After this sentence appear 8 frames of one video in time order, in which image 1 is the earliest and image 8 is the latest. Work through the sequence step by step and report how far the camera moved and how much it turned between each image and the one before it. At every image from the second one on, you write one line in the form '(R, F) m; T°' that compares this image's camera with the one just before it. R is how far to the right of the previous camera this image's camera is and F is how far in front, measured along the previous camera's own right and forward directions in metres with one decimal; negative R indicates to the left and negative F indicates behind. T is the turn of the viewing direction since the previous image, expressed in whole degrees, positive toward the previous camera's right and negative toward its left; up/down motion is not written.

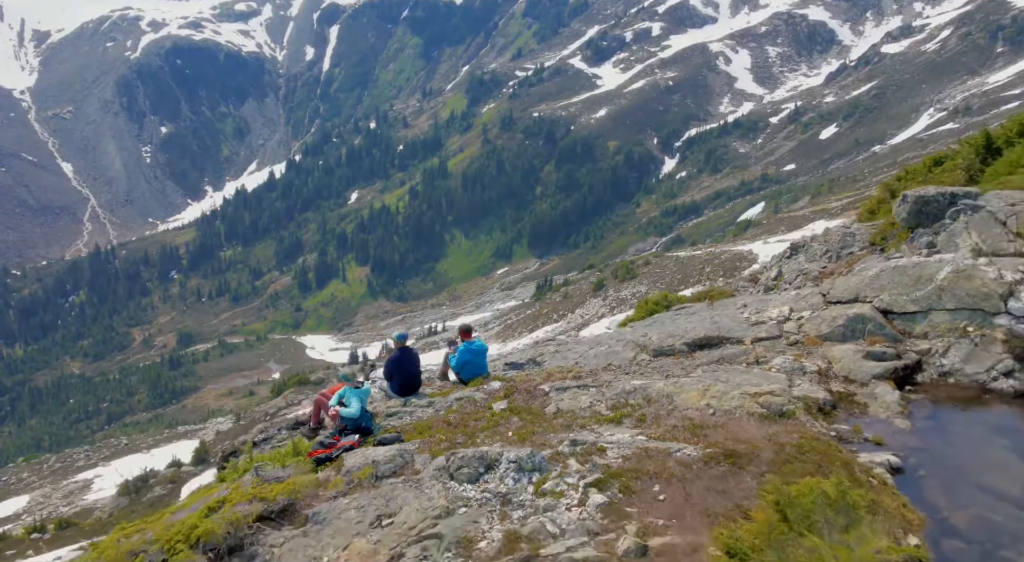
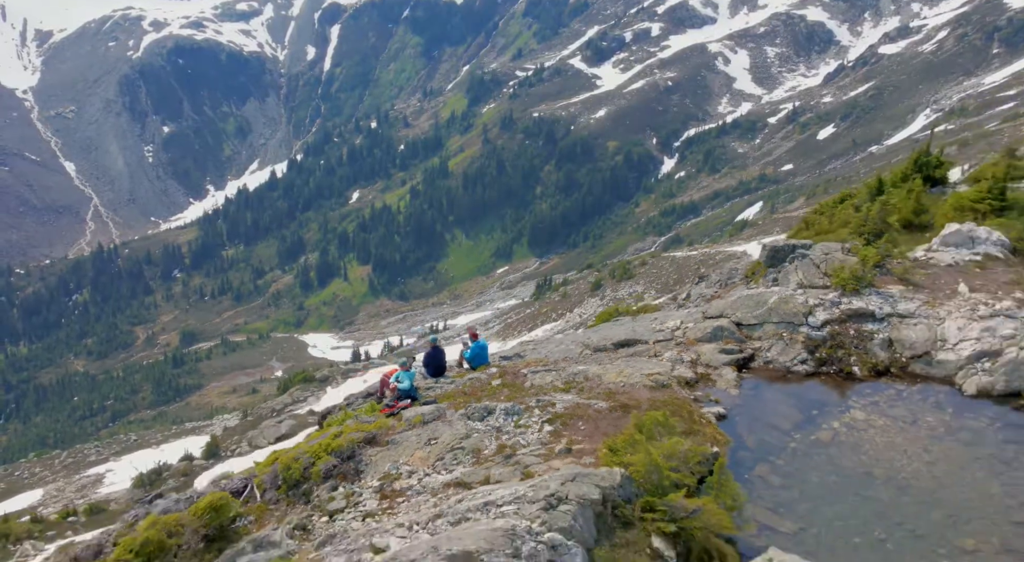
(+0.1, -3.0) m; 0°
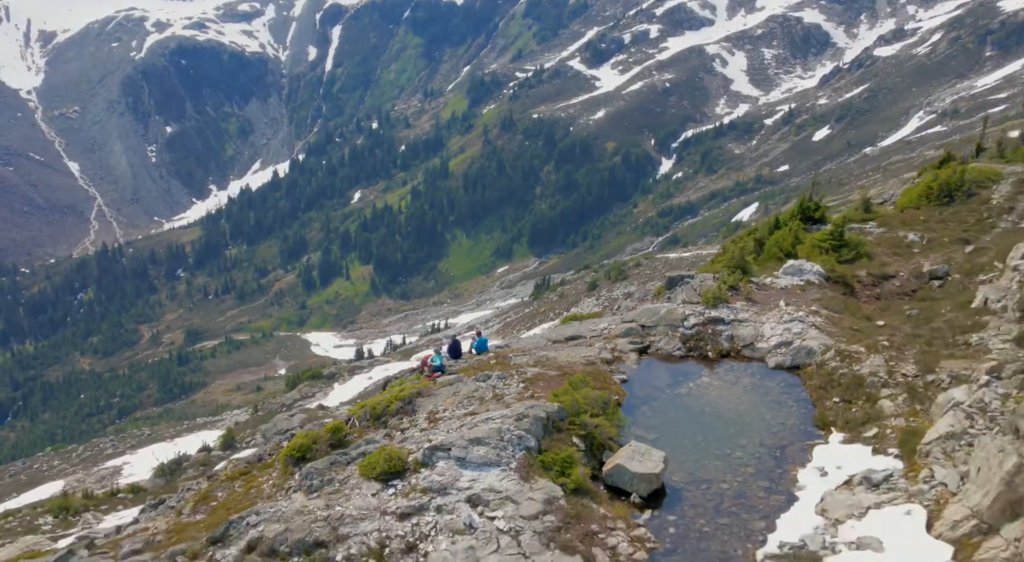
(+0.1, -5.0) m; 0°
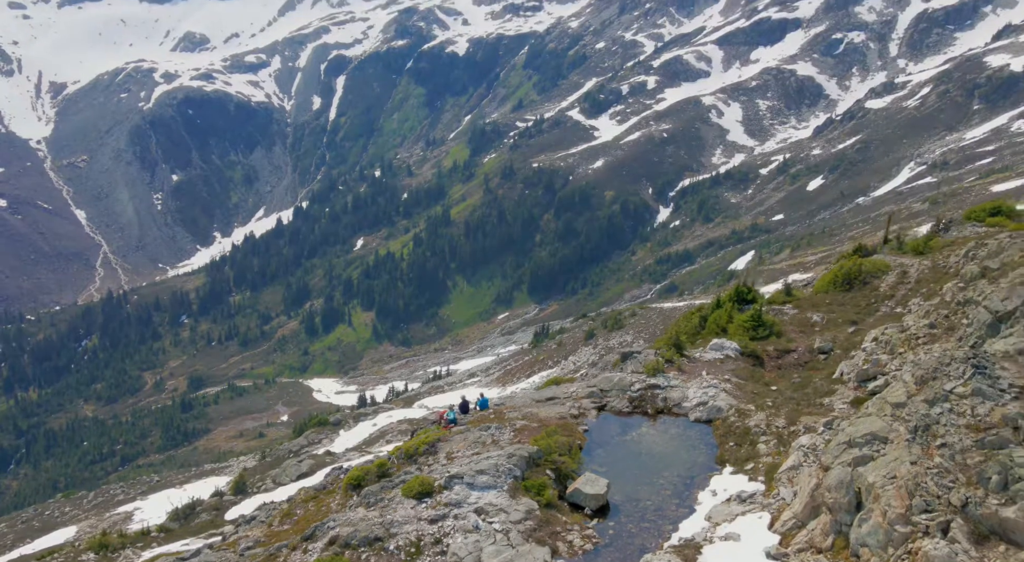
(+0.1, -4.9) m; 0°
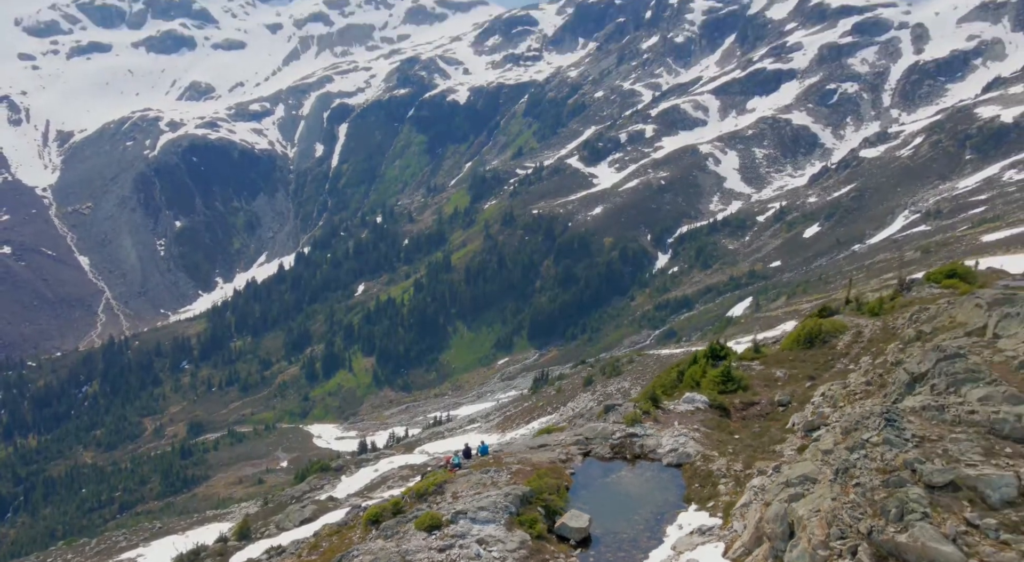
(+0.1, -2.8) m; 0°
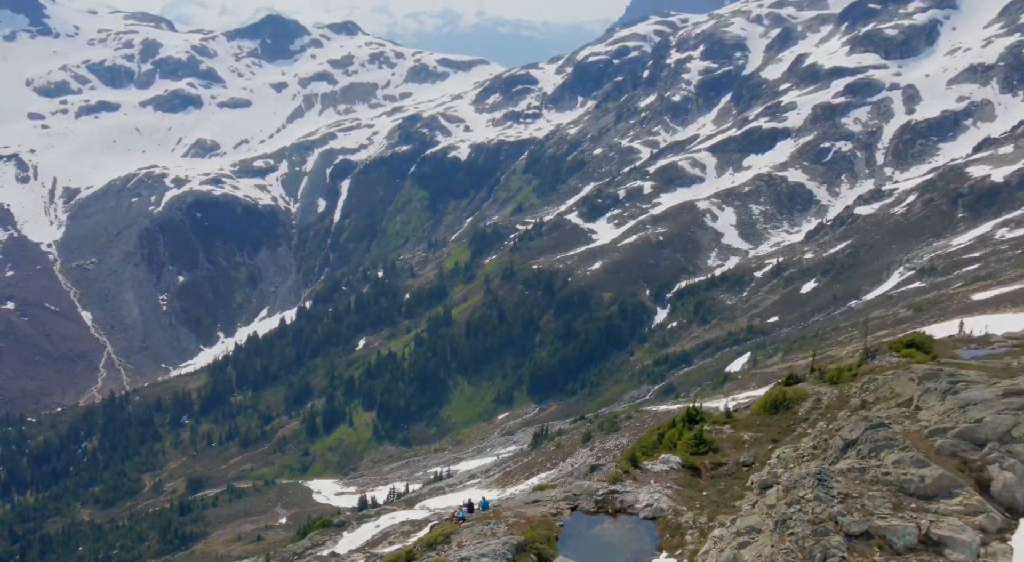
(+0.1, -3.3) m; 0°
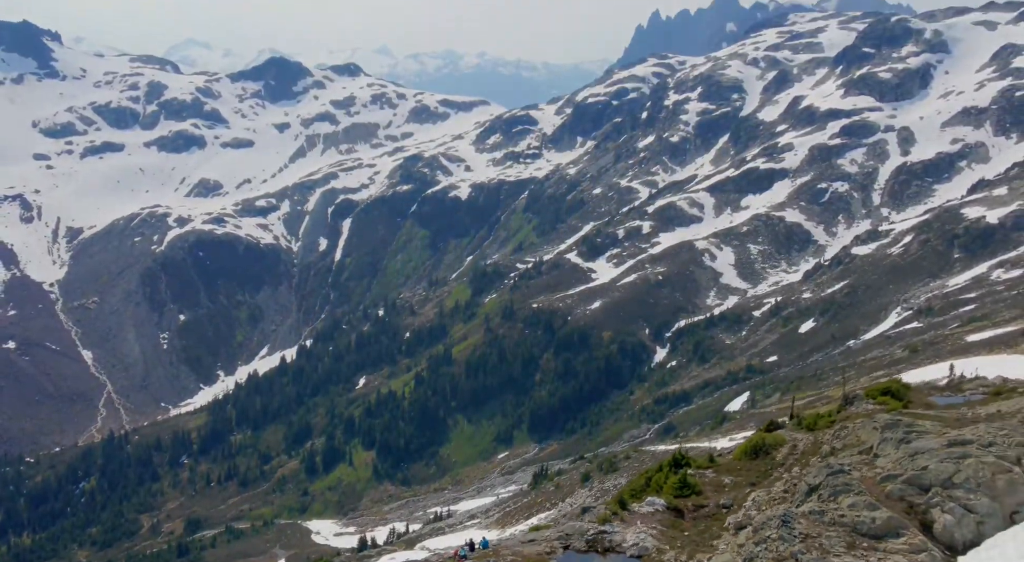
(+0.1, -2.4) m; 0°
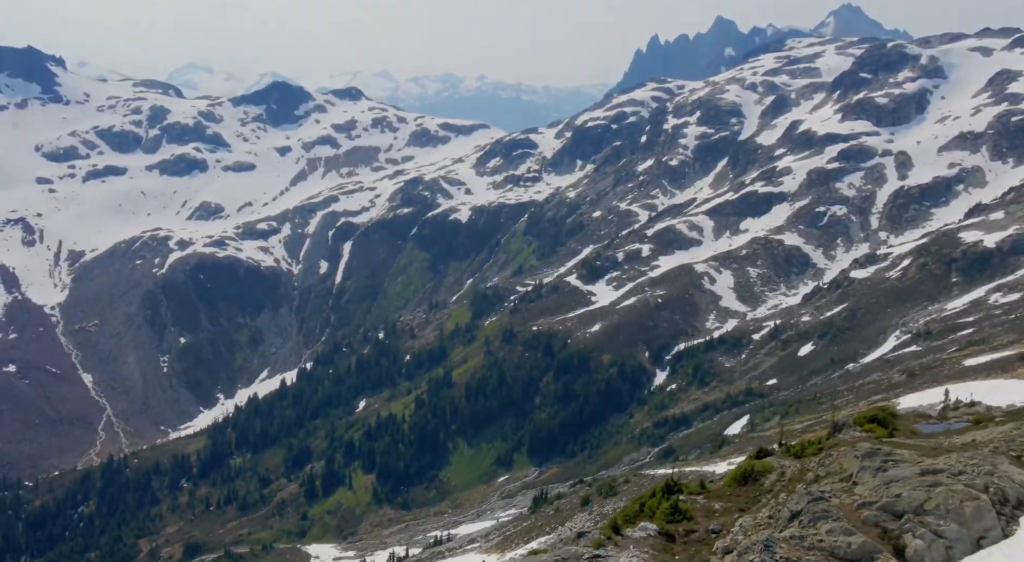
(0.0, -1.4) m; 0°
